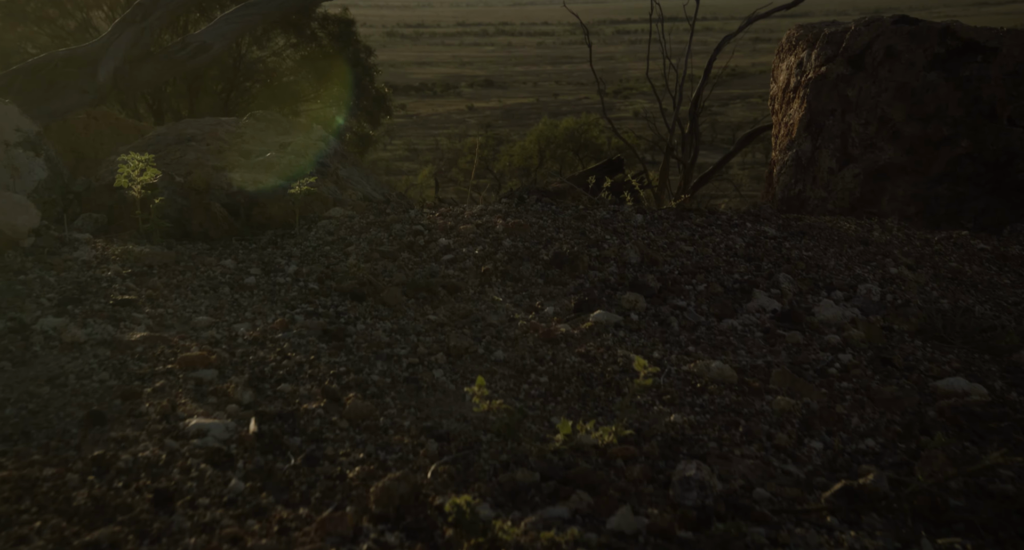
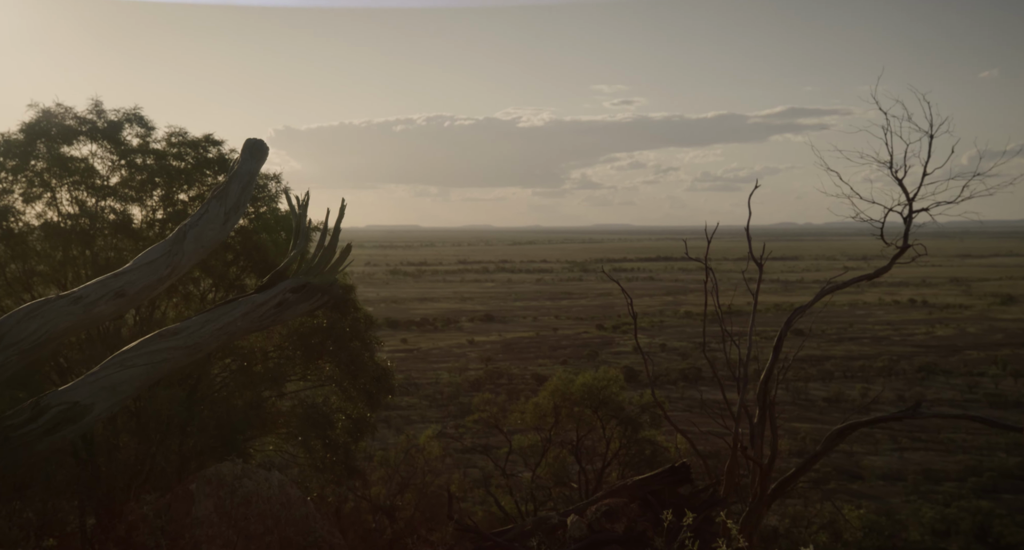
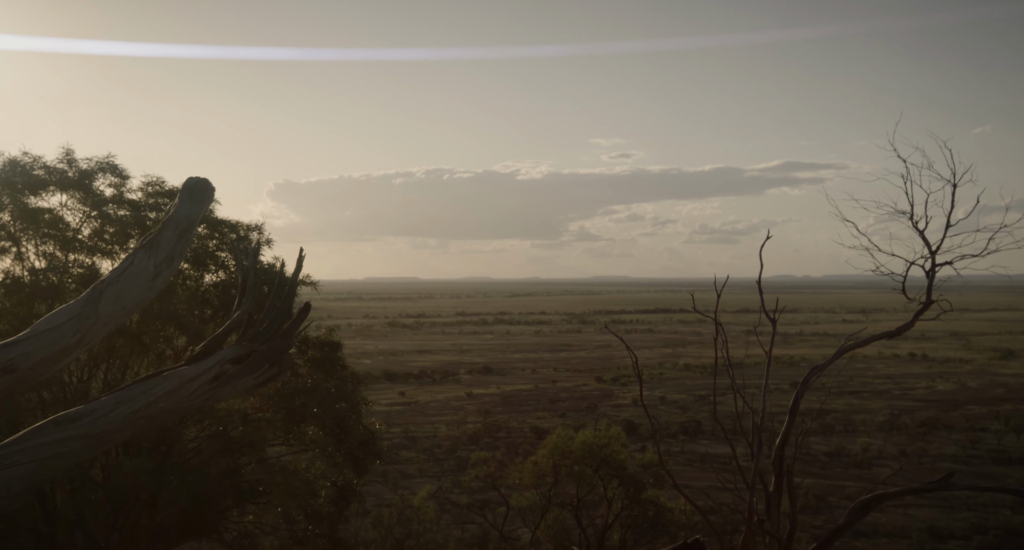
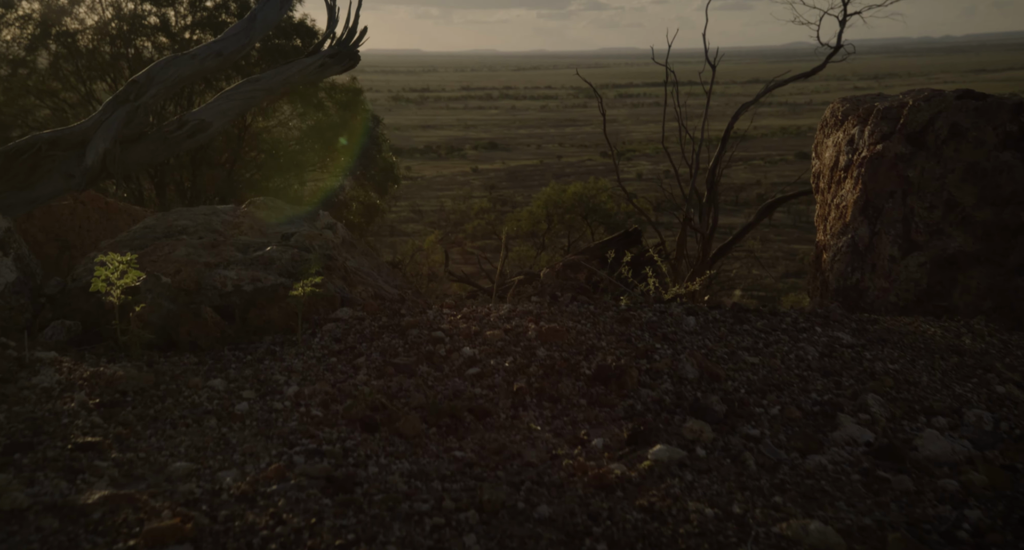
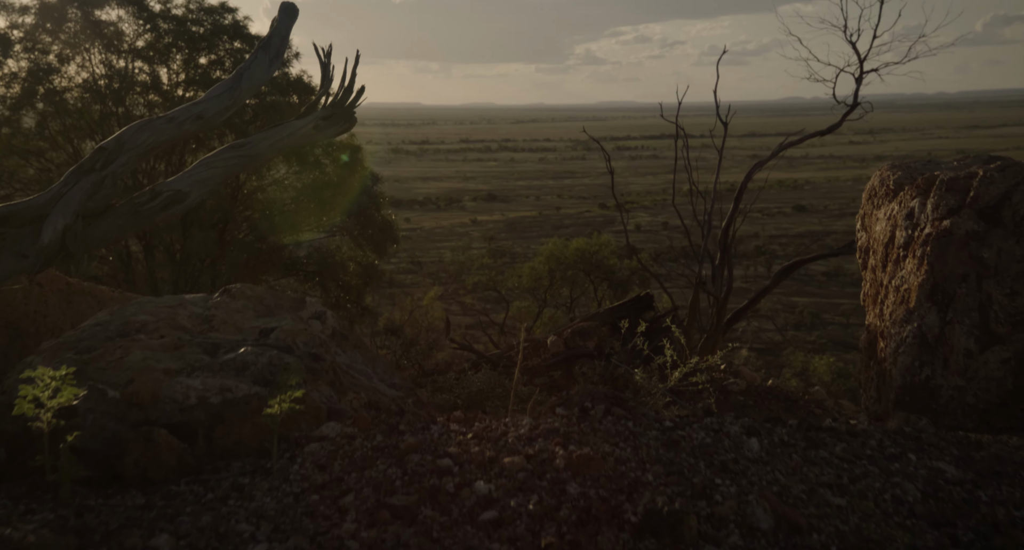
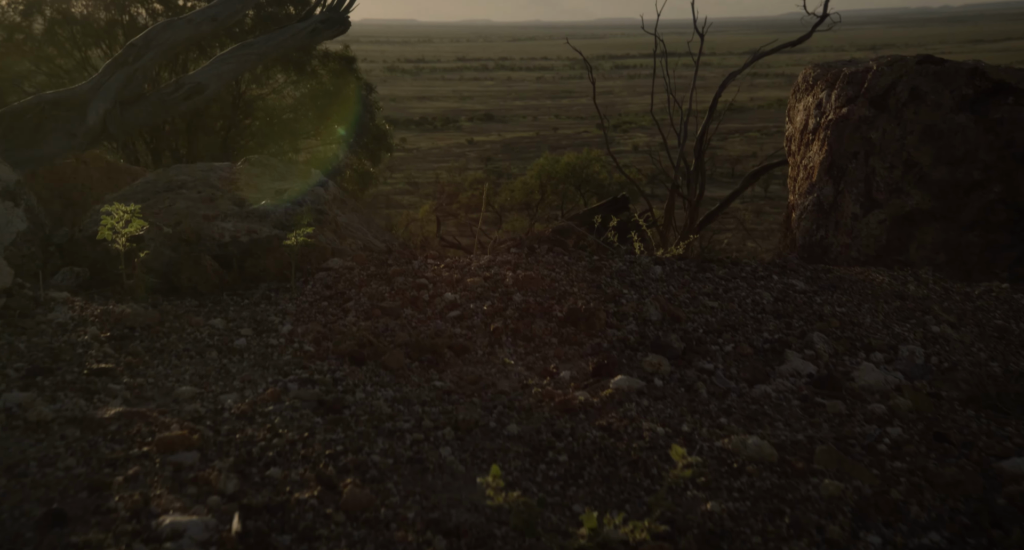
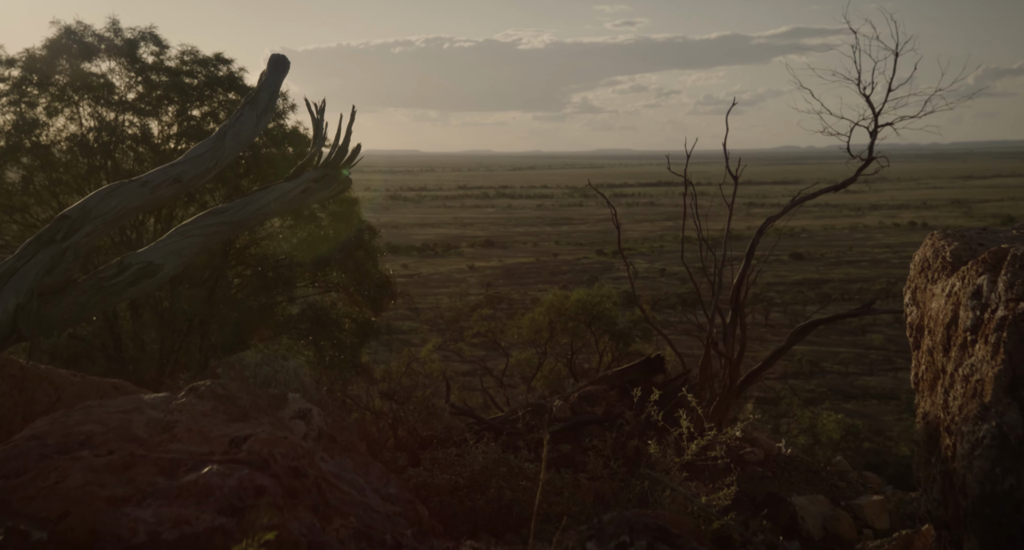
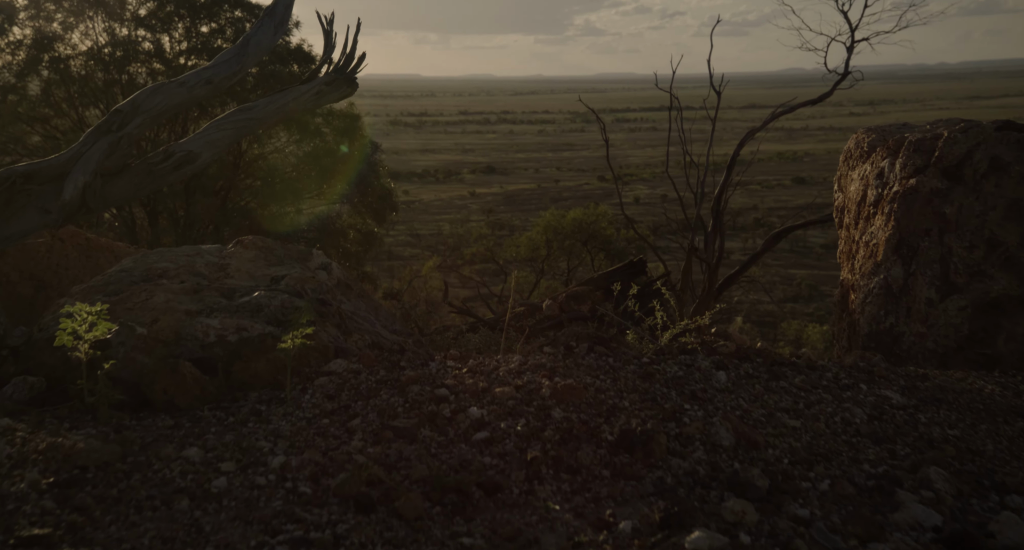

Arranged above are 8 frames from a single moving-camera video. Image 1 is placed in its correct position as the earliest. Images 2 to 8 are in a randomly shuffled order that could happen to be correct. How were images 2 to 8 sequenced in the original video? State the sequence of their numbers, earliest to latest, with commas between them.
6, 4, 8, 5, 7, 2, 3
